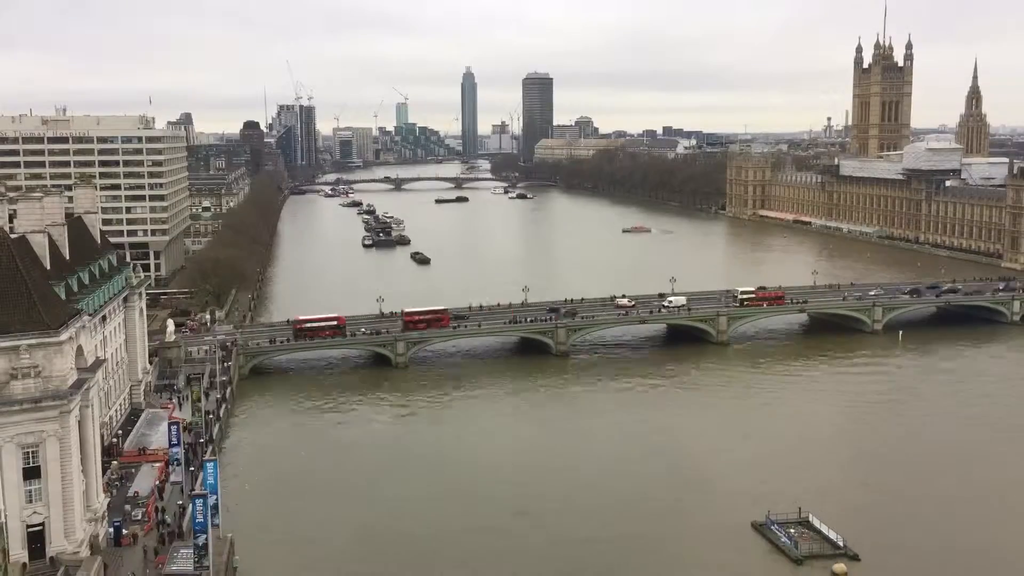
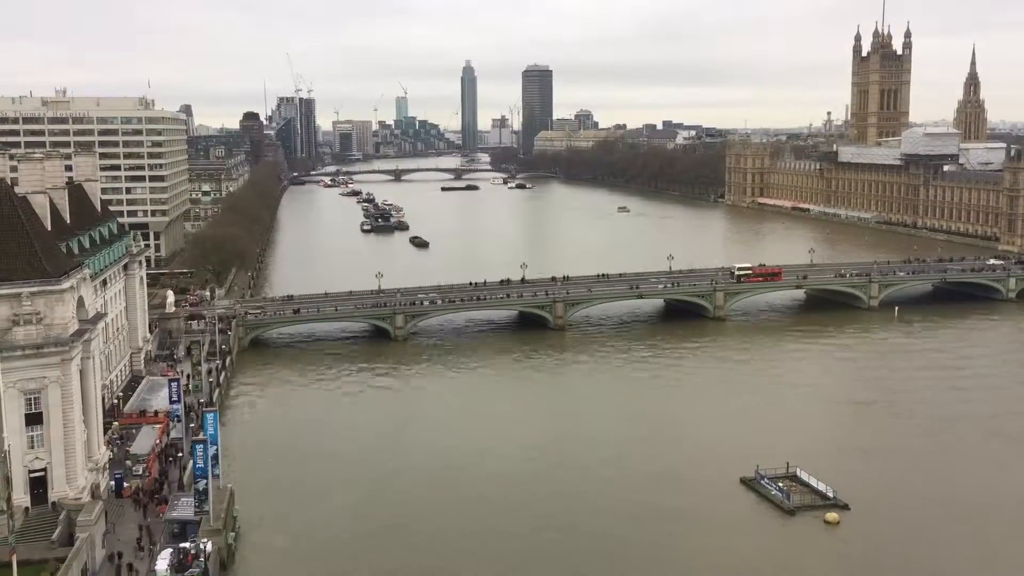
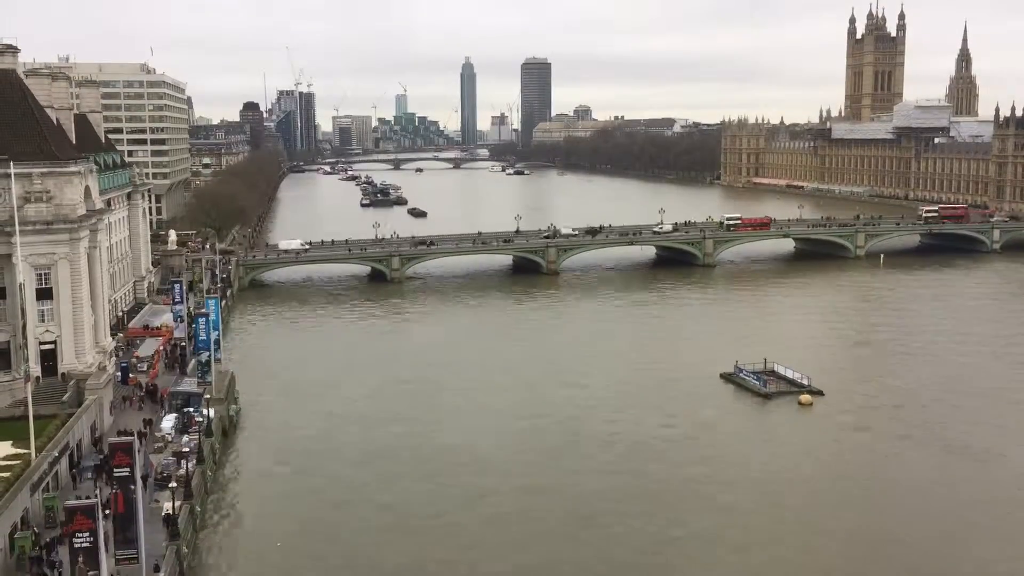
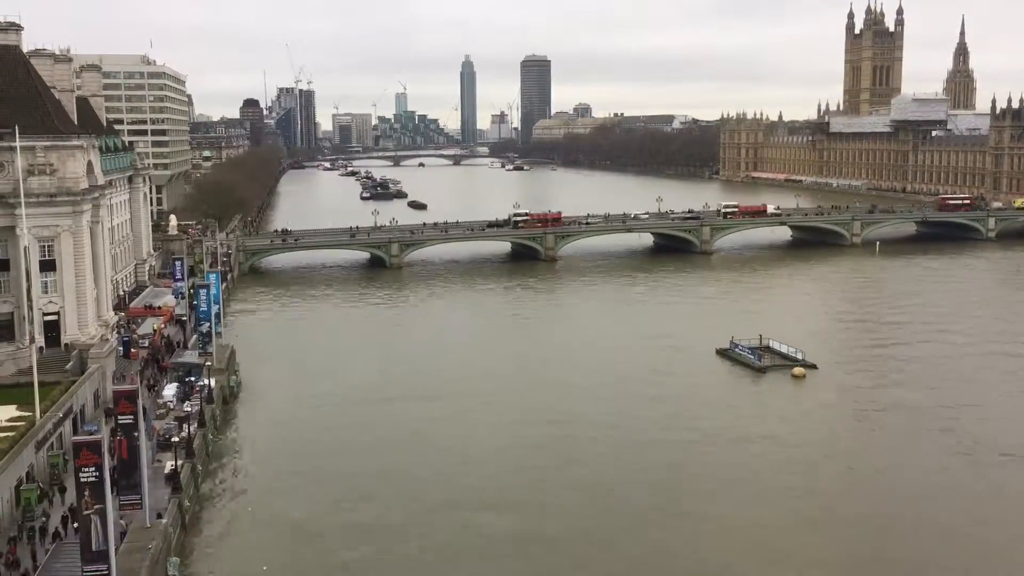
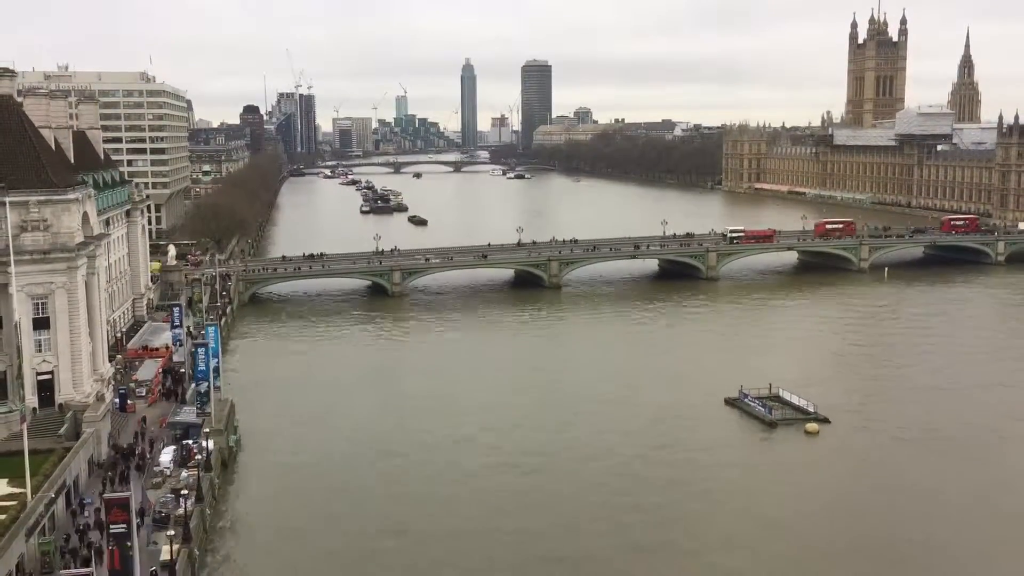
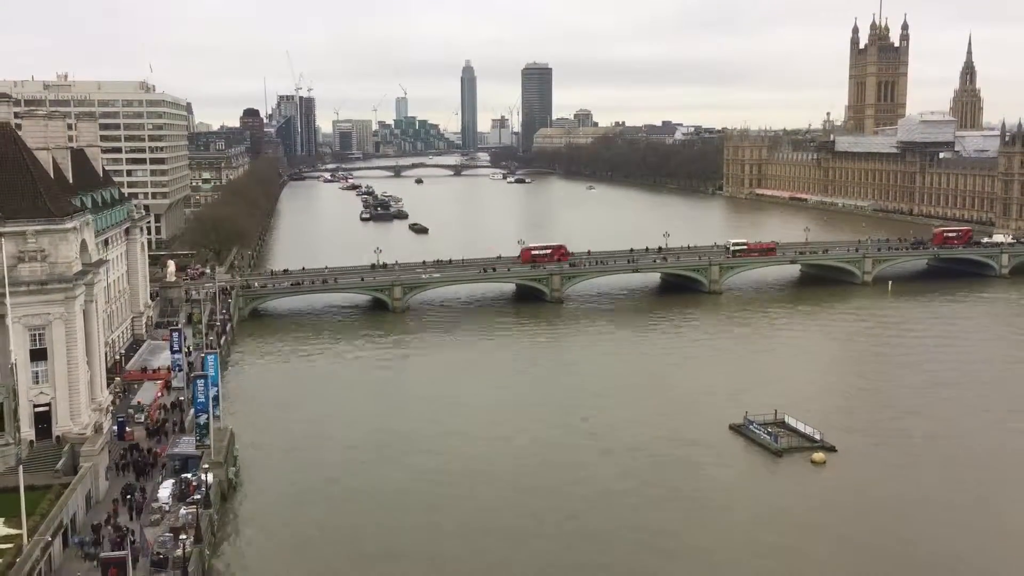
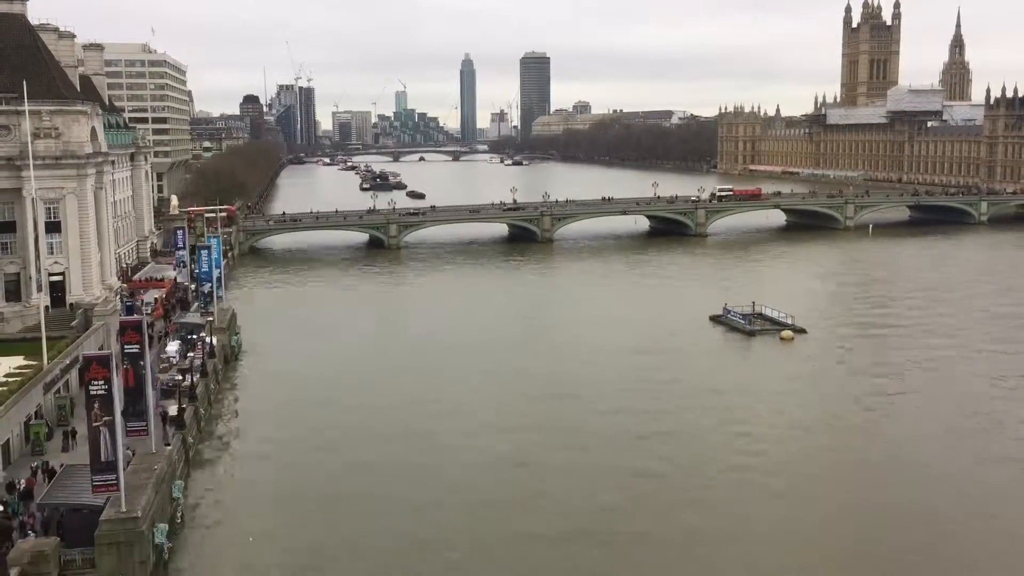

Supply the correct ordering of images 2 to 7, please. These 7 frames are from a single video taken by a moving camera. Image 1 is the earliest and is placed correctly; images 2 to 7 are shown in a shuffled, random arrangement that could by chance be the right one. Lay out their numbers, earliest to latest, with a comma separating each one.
2, 6, 5, 3, 4, 7
